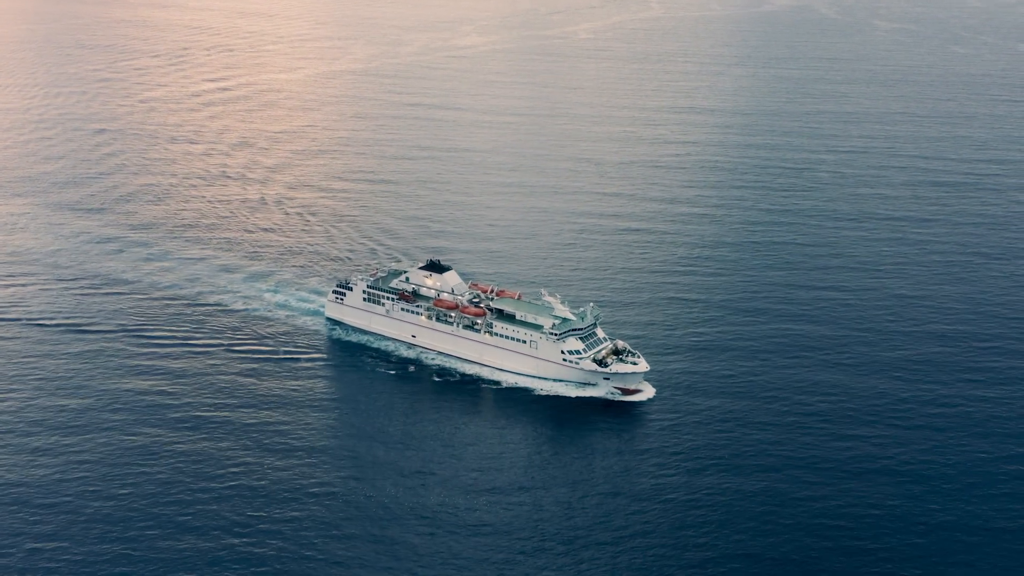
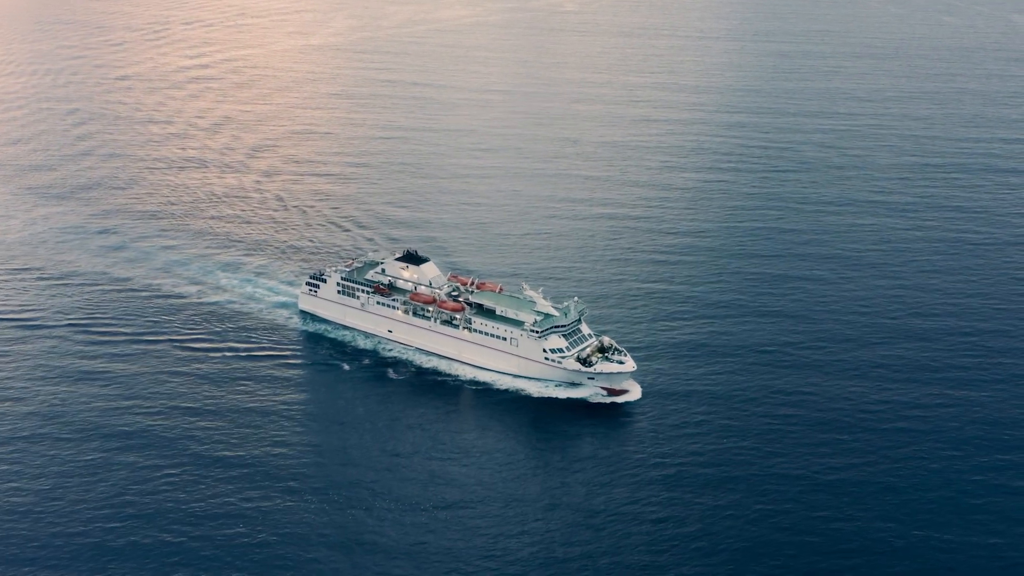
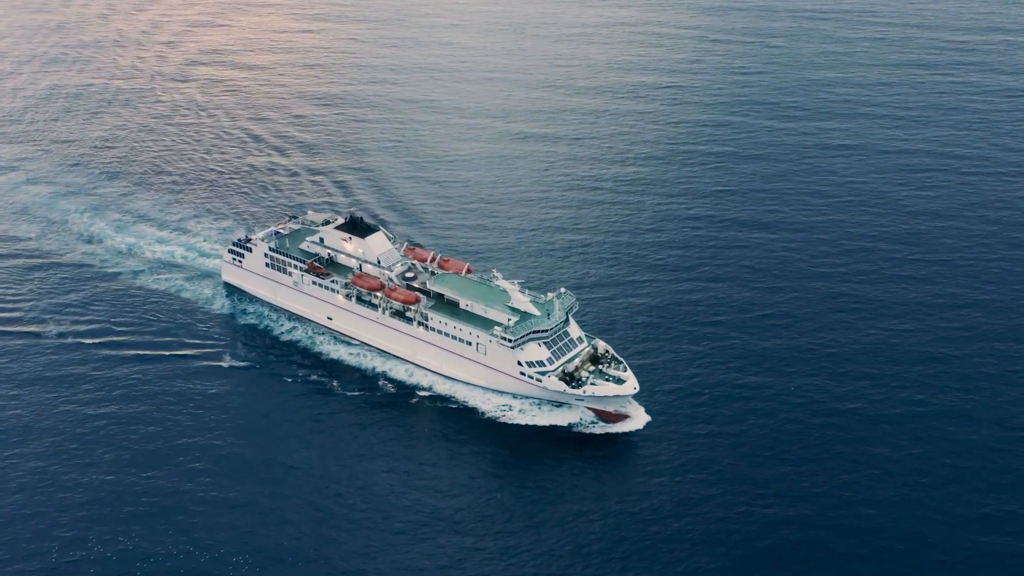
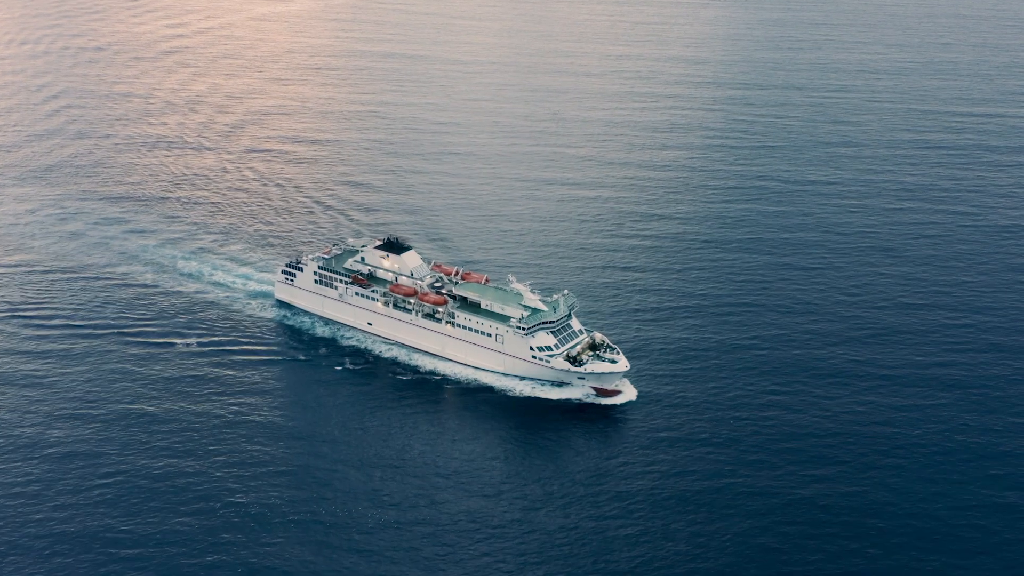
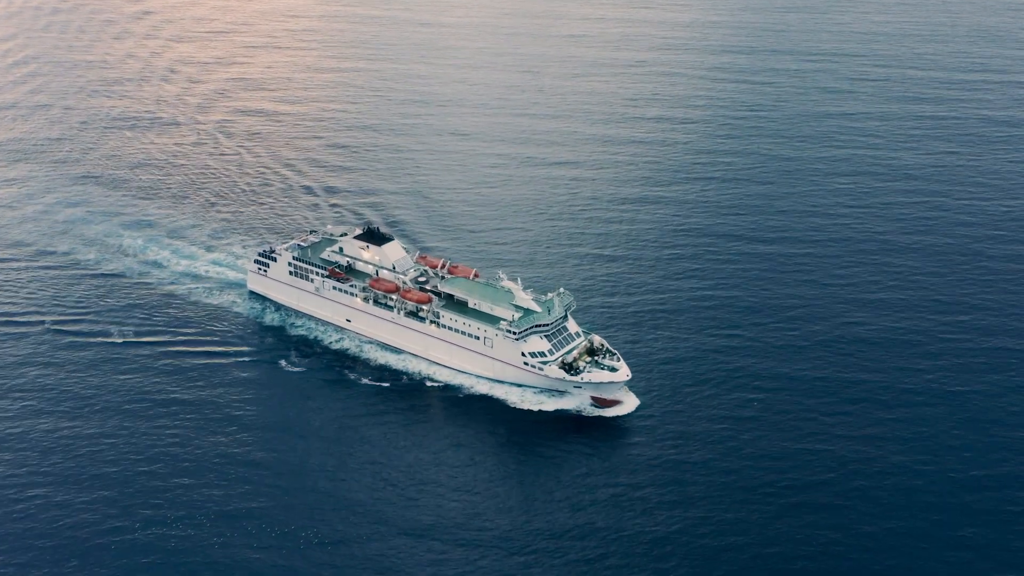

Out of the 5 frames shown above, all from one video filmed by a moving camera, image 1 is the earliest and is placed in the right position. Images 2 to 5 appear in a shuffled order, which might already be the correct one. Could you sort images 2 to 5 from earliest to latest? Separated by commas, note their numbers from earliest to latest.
2, 4, 5, 3
